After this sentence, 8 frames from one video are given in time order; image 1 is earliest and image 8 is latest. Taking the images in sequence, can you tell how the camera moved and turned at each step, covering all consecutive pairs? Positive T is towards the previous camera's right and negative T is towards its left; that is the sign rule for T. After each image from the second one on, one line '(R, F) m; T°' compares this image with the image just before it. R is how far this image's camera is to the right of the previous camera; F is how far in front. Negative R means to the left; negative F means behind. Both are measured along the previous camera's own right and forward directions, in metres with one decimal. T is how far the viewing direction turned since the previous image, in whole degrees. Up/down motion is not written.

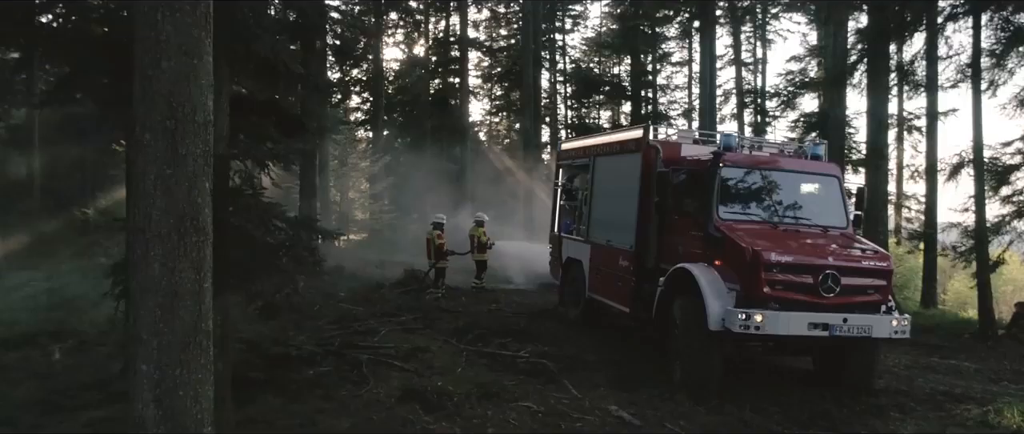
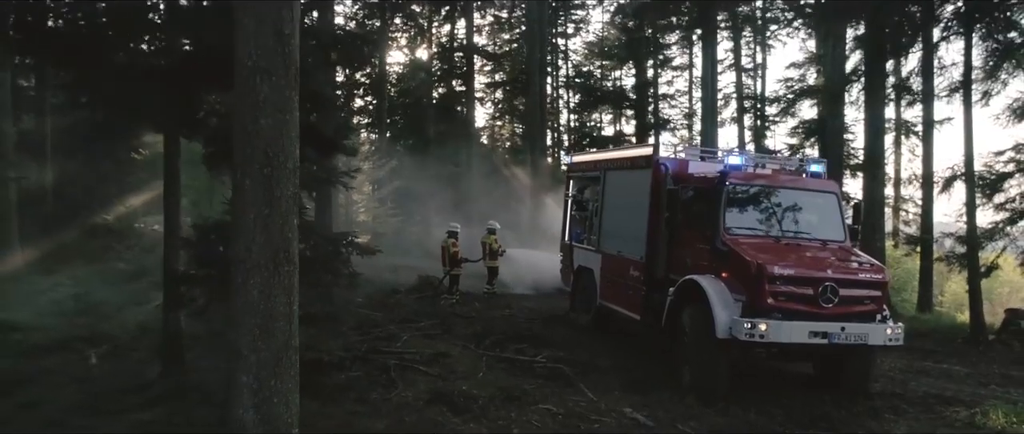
(-0.2, -0.5) m; 0°
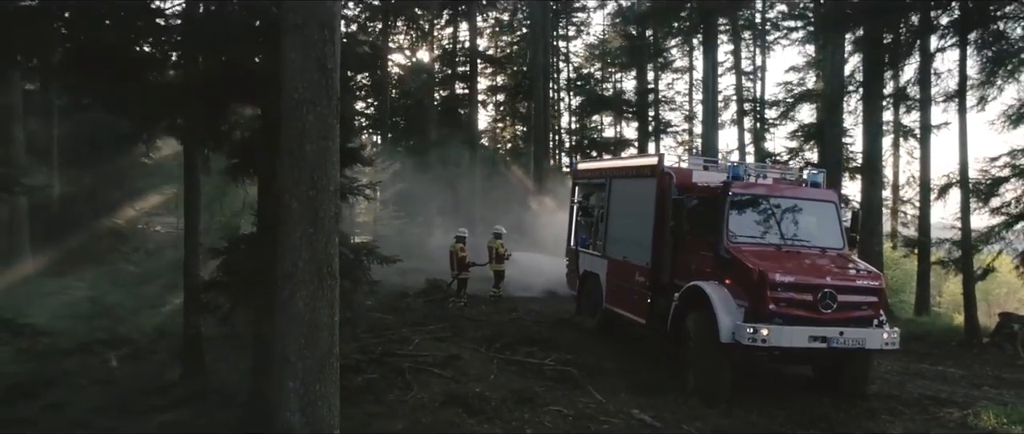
(-0.1, -0.3) m; 0°
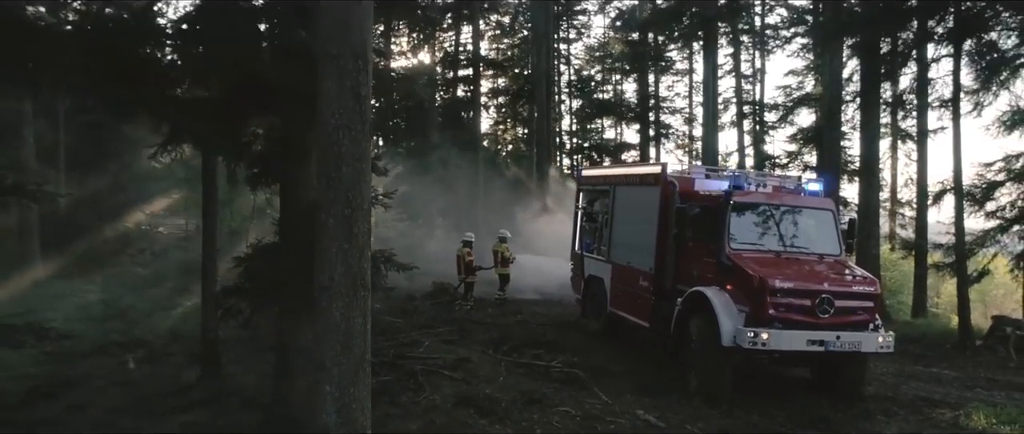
(-0.1, -0.3) m; 0°
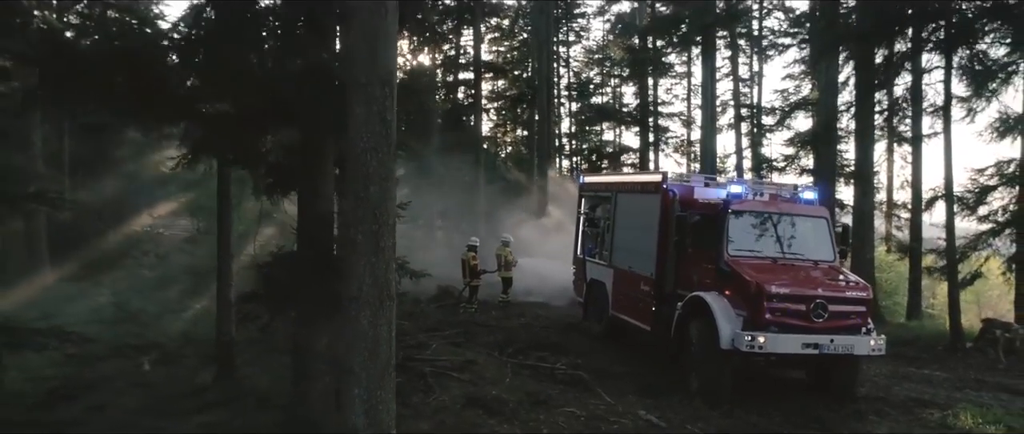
(-0.1, -0.3) m; 0°
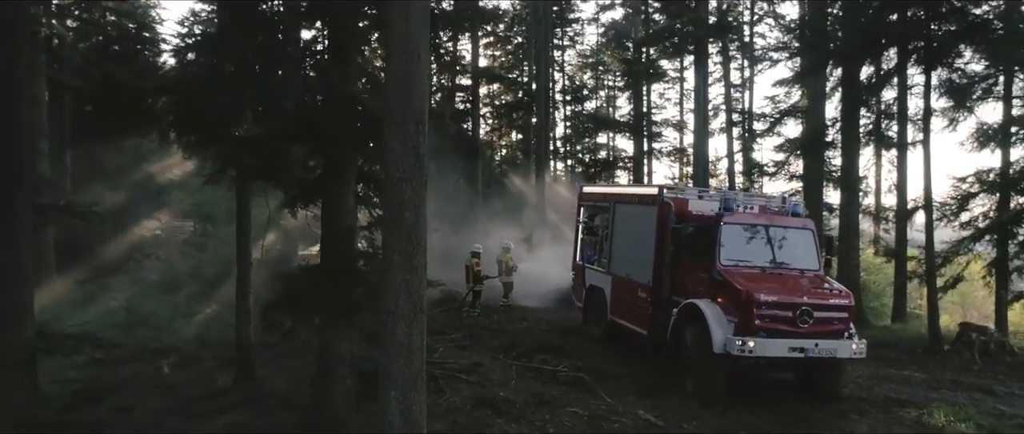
(-0.2, -0.5) m; +1°
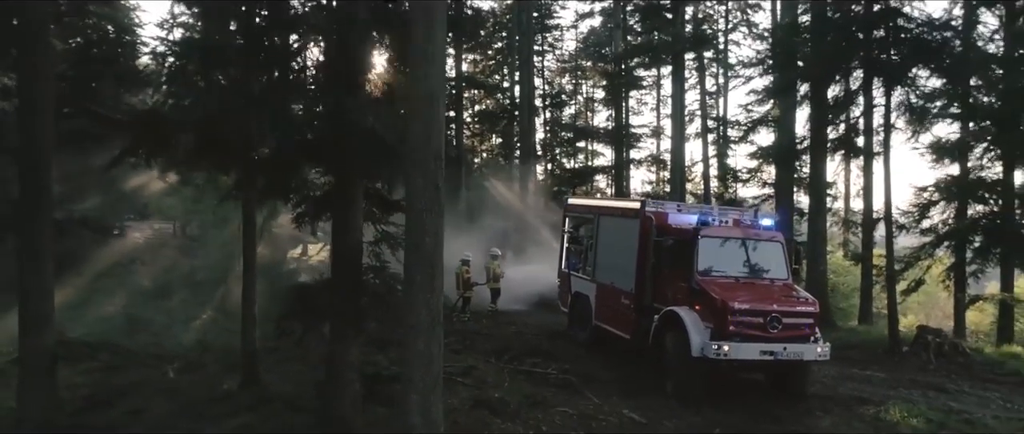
(-0.2, -0.7) m; +2°
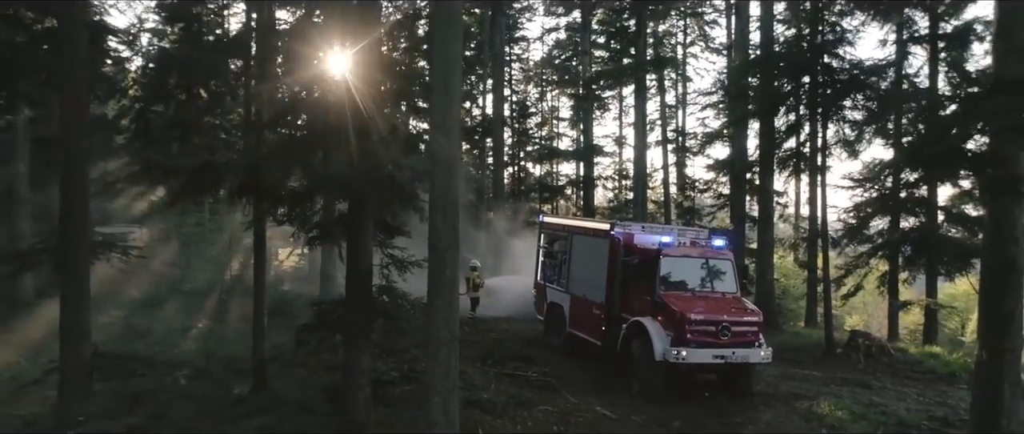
(-0.4, -1.3) m; +3°
